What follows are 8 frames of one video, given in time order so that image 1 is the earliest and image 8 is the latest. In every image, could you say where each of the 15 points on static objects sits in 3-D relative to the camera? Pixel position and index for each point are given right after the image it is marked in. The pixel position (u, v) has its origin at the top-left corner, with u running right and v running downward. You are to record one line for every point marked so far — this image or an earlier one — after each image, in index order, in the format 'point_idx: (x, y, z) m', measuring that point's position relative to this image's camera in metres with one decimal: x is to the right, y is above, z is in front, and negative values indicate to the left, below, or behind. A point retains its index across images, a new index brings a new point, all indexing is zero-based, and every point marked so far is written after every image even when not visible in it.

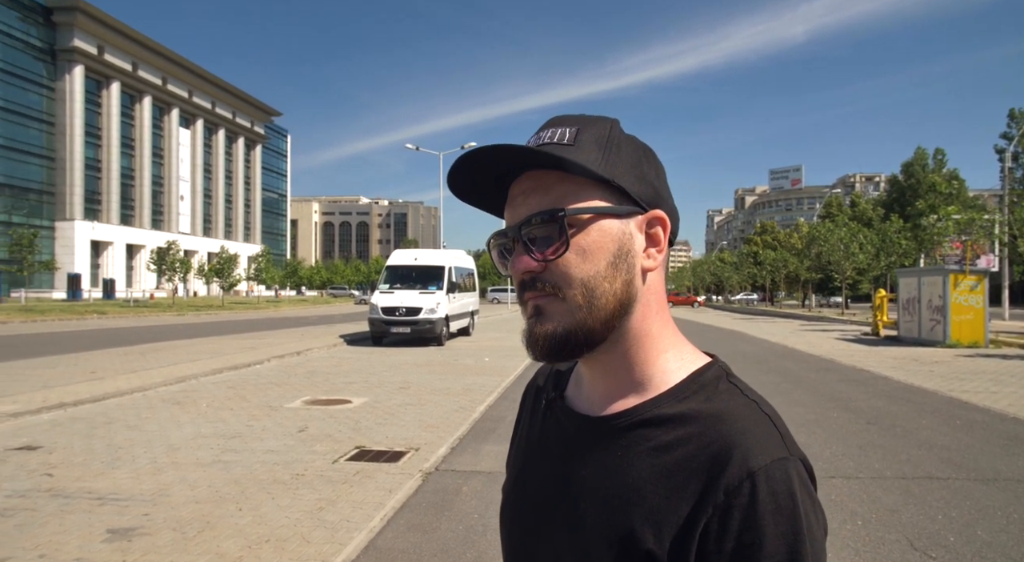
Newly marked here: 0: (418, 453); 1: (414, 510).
0: (-1.0, -1.9, +7.3) m
1: (-0.8, -1.9, +5.6) m
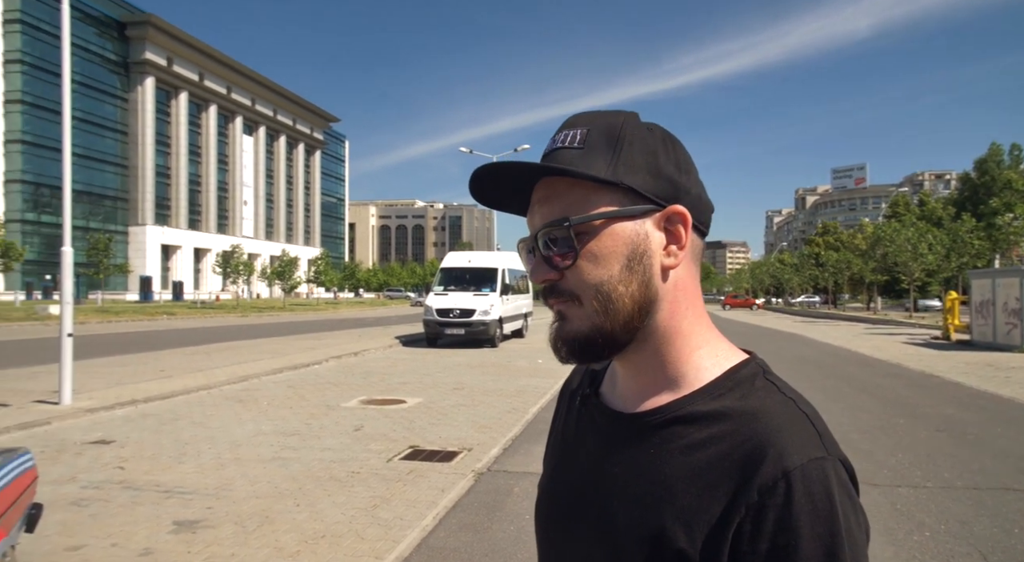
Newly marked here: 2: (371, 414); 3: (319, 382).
0: (-0.5, -1.9, +7.3) m
1: (-0.4, -2.0, +5.6) m
2: (-2.0, -1.9, +9.3) m
3: (-3.4, -1.9, +12.0) m
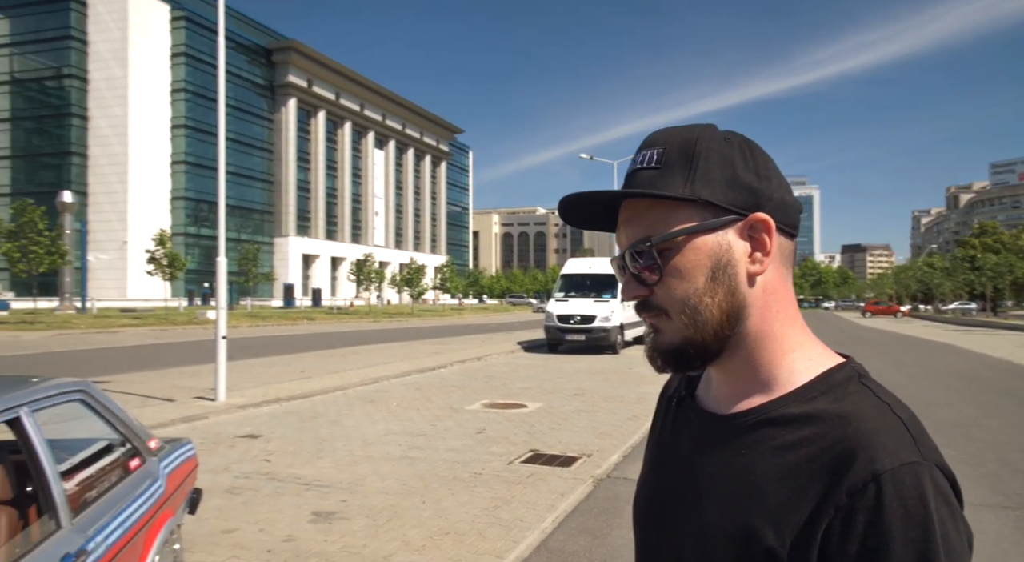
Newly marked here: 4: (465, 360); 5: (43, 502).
0: (+0.9, -2.0, +7.4) m
1: (+0.6, -2.0, +5.7) m
2: (-0.3, -2.0, +9.6) m
3: (-1.2, -2.0, +12.4) m
4: (-1.1, -1.9, +15.7) m
5: (-1.9, -0.9, +2.7) m
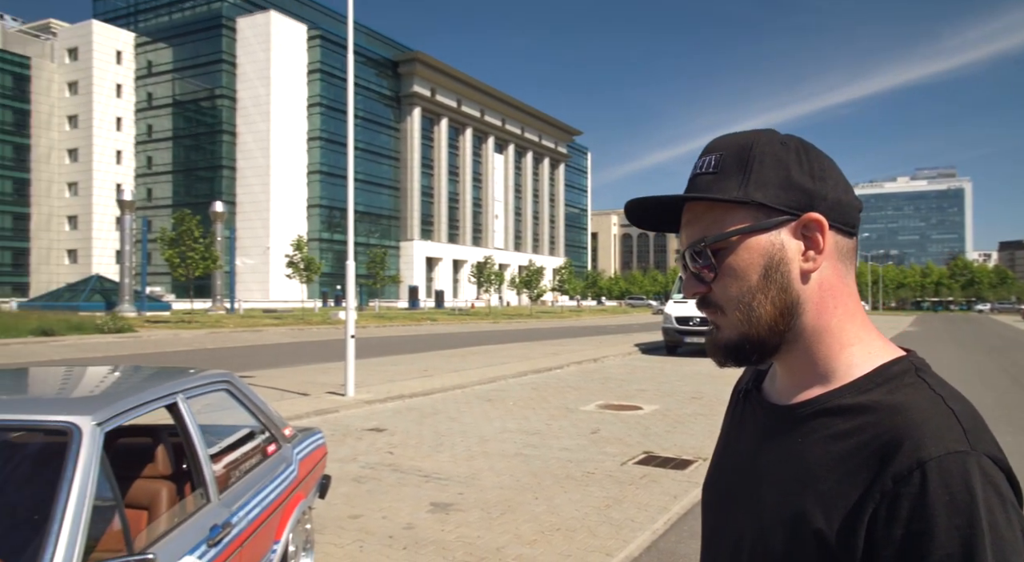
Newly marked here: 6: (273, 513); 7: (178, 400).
0: (+2.1, -2.0, +7.2) m
1: (+1.5, -2.0, +5.6) m
2: (+1.3, -2.0, +9.6) m
3: (+0.9, -2.0, +12.6) m
4: (+1.6, -1.9, +15.7) m
5: (-1.4, -0.9, +3.1) m
6: (-1.4, -1.4, +3.9) m
7: (-1.9, -0.7, +3.8) m
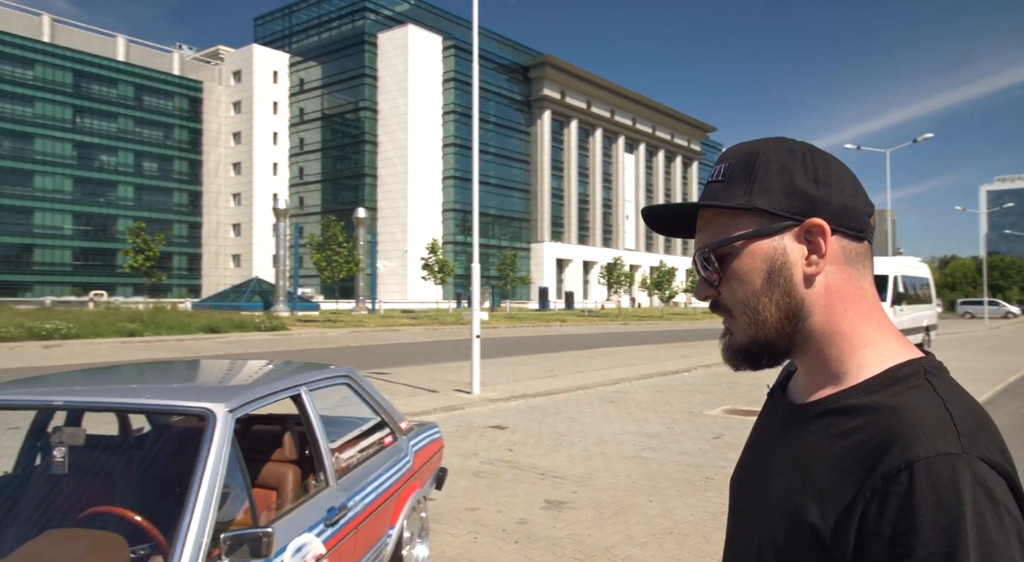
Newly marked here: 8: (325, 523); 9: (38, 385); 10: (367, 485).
0: (+3.2, -2.0, +6.8) m
1: (+2.4, -2.0, +5.3) m
2: (+2.9, -2.0, +9.3) m
3: (+3.0, -2.0, +12.3) m
4: (+4.3, -1.9, +15.3) m
5: (-1.0, -0.9, +3.4) m
6: (-0.8, -1.4, +4.1) m
7: (-1.3, -0.7, +4.2) m
8: (-1.0, -1.3, +3.4) m
9: (-2.5, -0.6, +3.8) m
10: (-0.8, -1.1, +3.6) m
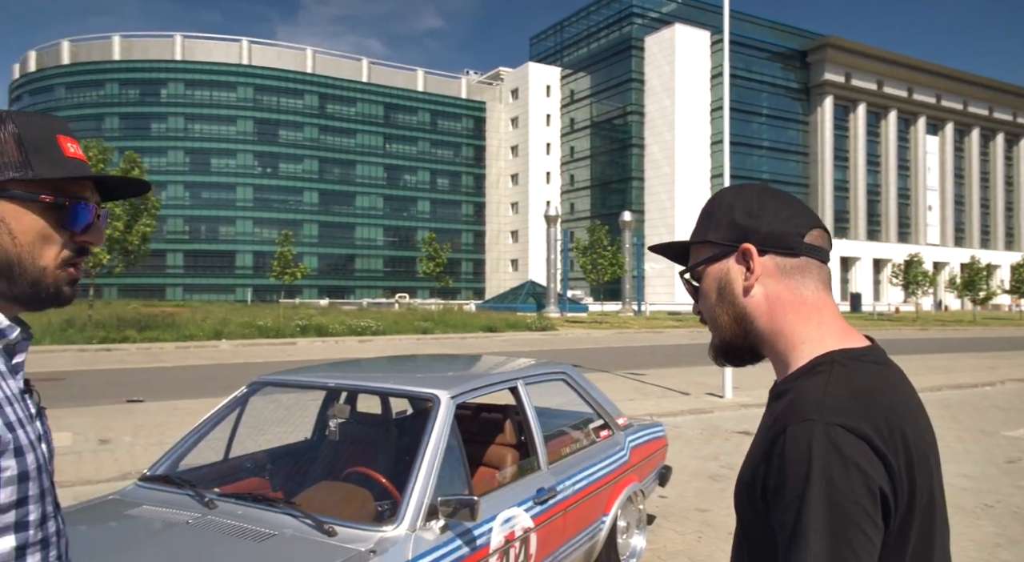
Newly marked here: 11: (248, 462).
0: (+5.2, -1.9, +5.5) m
1: (+3.9, -2.0, +4.4) m
2: (+5.9, -1.9, +7.9) m
3: (+7.1, -1.9, +10.6) m
4: (+9.4, -1.8, +12.9) m
5: (0.0, -1.0, +3.8) m
6: (+0.5, -1.4, +4.5) m
7: (0.0, -0.8, +4.8) m
8: (+0.1, -1.3, +3.9) m
9: (-1.2, -0.7, +4.8) m
10: (+0.3, -1.1, +4.0) m
11: (-1.8, -1.2, +4.4) m
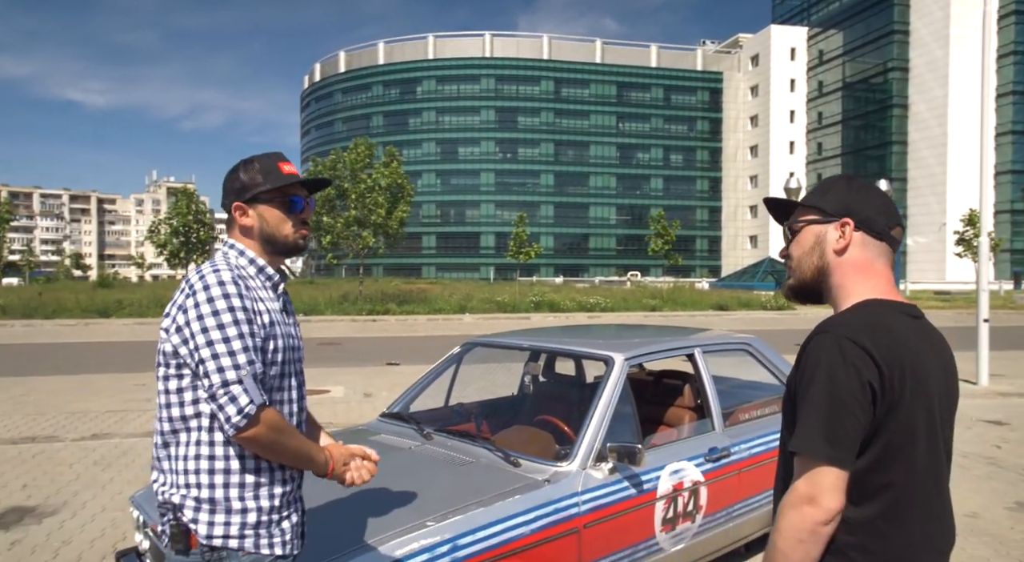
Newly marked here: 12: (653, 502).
0: (+6.5, -1.7, +3.9) m
1: (+4.9, -1.8, +3.4) m
2: (+8.0, -1.7, +6.0) m
3: (+10.0, -1.6, +8.2) m
4: (+13.0, -1.4, +9.6) m
5: (+1.1, -0.8, +4.1) m
6: (+1.7, -1.2, +4.6) m
7: (+1.4, -0.5, +5.0) m
8: (+1.1, -1.1, +4.2) m
9: (+0.2, -0.4, +5.4) m
10: (+1.4, -1.0, +4.2) m
11: (-0.4, -1.0, +5.3) m
12: (+0.9, -1.4, +4.2) m
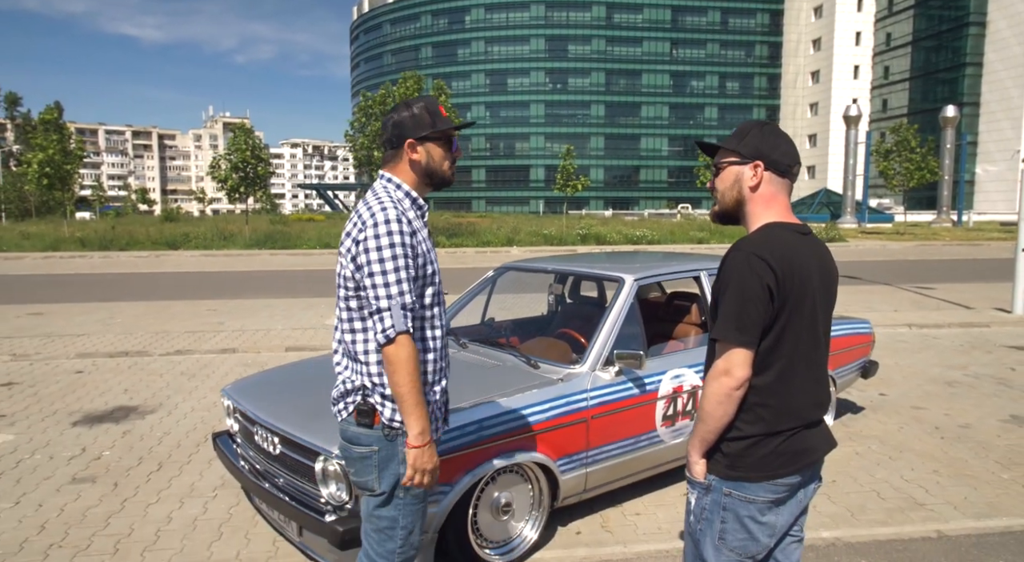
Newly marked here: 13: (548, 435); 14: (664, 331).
0: (+6.6, -1.2, +4.2) m
1: (+5.0, -1.4, +3.8) m
2: (+8.2, -1.0, +6.1) m
3: (+10.4, -0.7, +8.2) m
4: (+13.5, -0.4, +9.3) m
5: (+1.2, -0.3, +4.7) m
6: (+1.9, -0.6, +5.2) m
7: (+1.6, +0.1, +5.5) m
8: (+1.3, -0.6, +4.8) m
9: (+0.5, +0.2, +6.0) m
10: (+1.5, -0.4, +4.8) m
11: (-0.2, -0.4, +6.1) m
12: (+1.1, -0.9, +4.9) m
13: (+0.2, -1.0, +4.3) m
14: (+1.3, -0.4, +5.5) m
